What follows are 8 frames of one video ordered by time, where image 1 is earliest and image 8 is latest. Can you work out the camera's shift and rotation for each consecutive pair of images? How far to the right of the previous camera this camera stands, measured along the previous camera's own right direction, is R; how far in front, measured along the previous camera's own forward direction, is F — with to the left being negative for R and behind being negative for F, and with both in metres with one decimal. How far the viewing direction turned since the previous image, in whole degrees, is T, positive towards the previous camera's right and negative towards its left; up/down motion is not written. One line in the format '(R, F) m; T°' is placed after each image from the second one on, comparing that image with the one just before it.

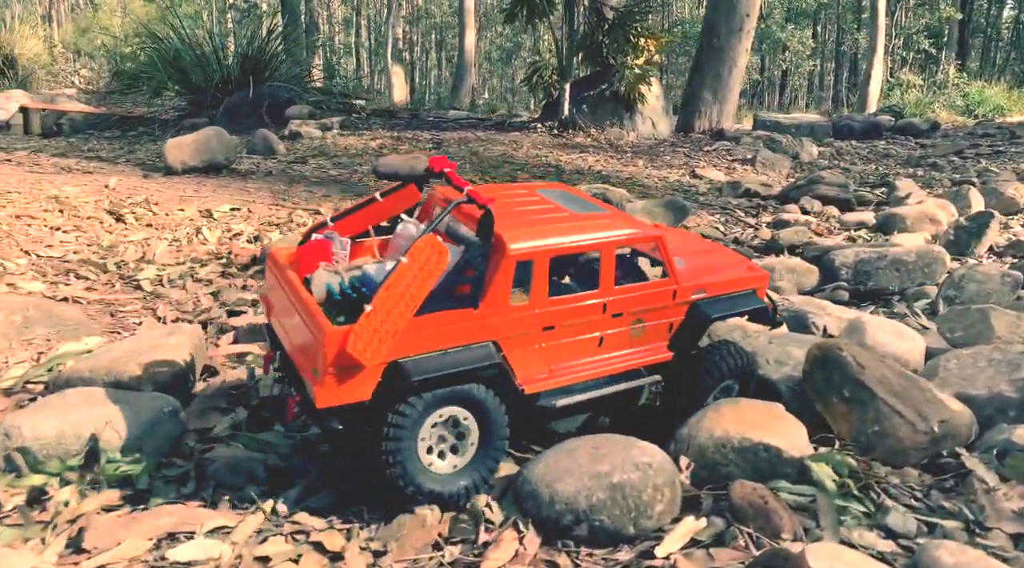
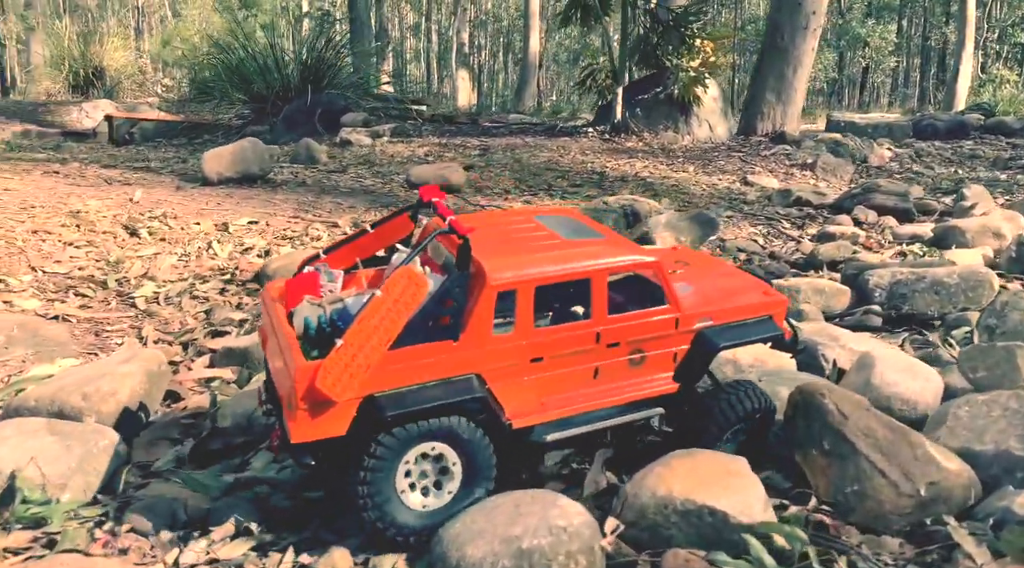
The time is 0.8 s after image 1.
(+0.7, +0.3) m; -5°
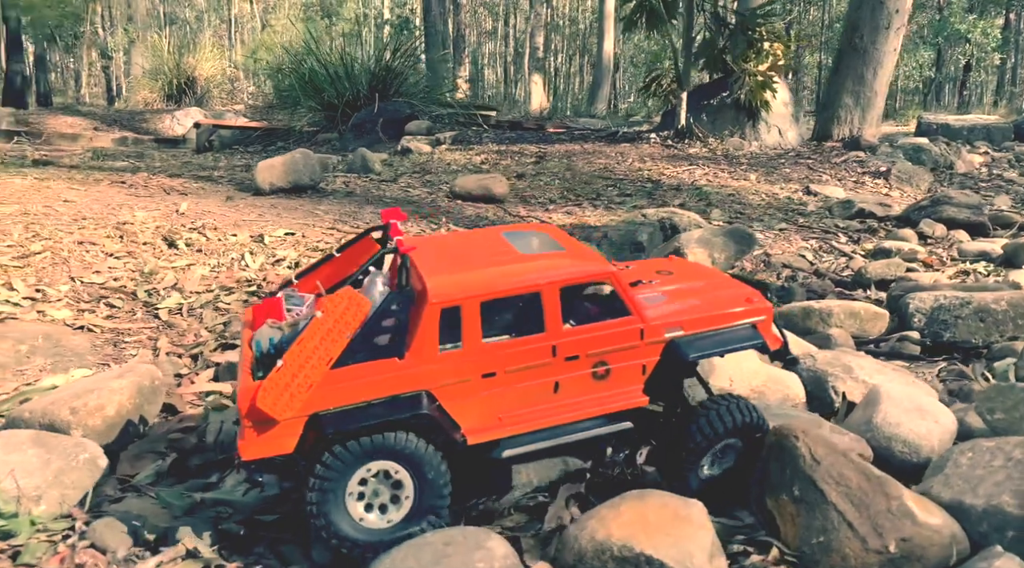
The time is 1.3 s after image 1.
(+0.6, +0.1) m; -6°
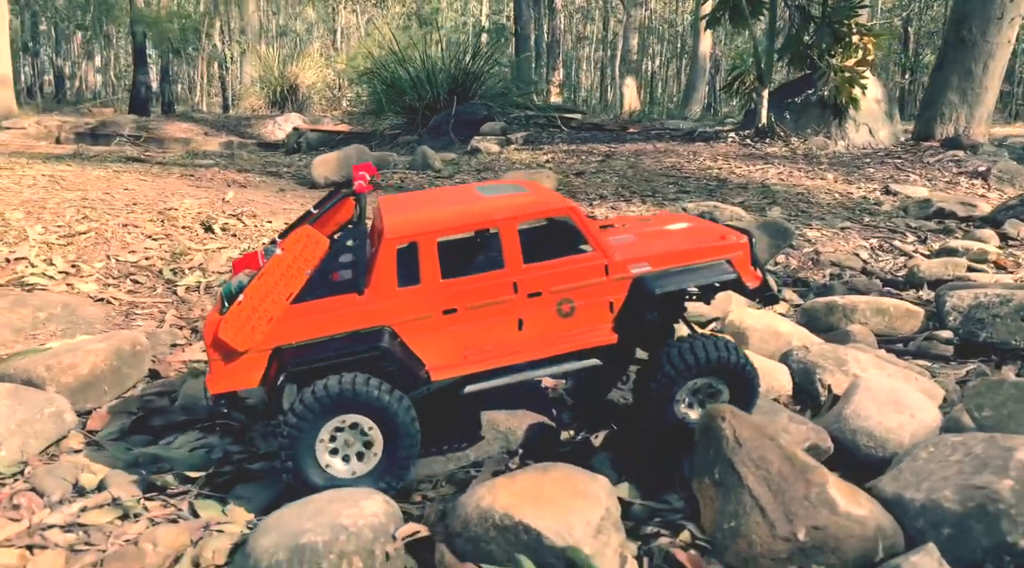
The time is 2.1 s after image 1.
(+1.0, +0.1) m; -8°
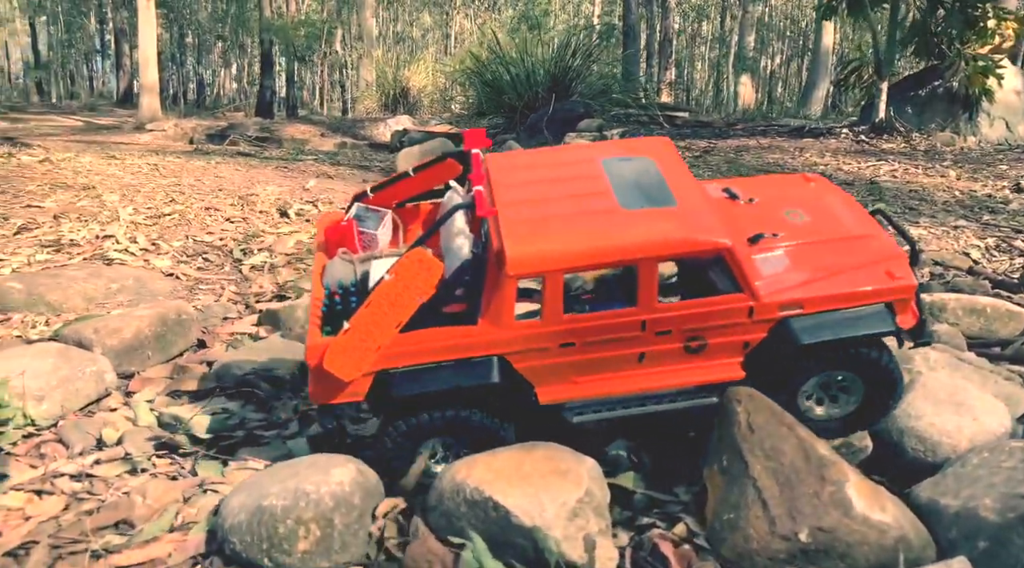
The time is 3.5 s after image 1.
(+0.5, +0.2) m; -8°
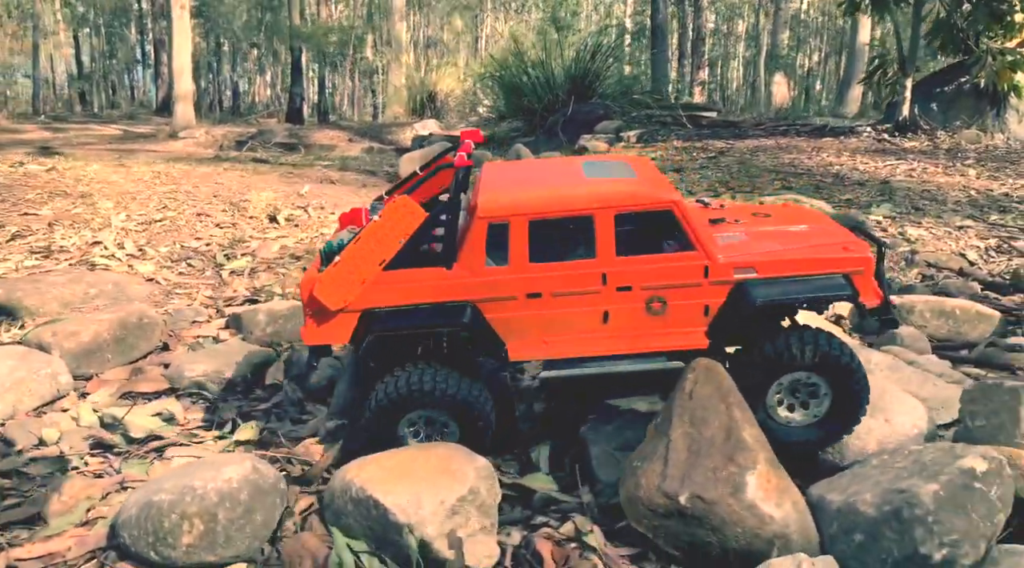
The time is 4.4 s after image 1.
(+0.6, 0.0) m; -3°
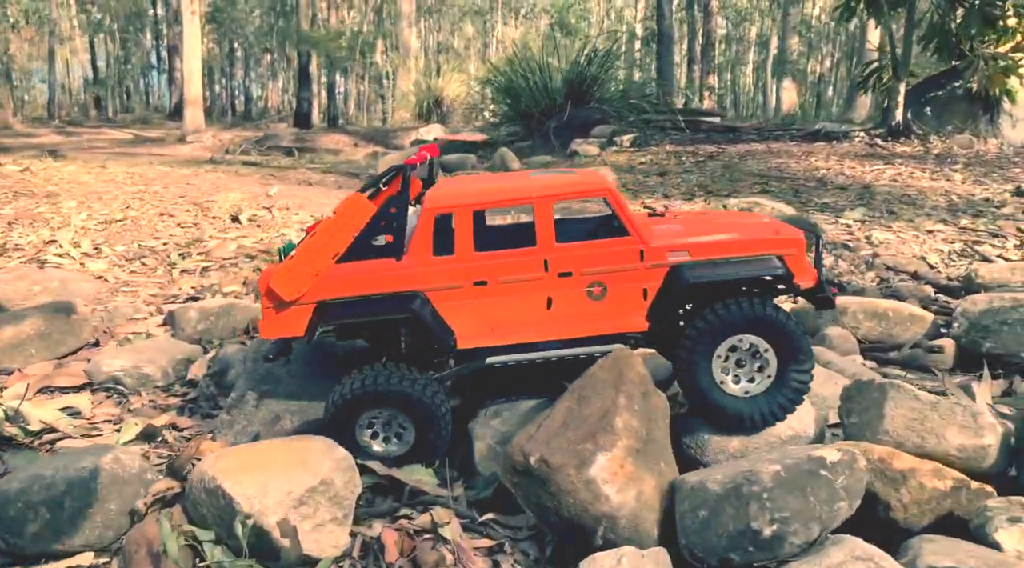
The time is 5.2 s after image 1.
(+0.7, 0.0) m; -1°
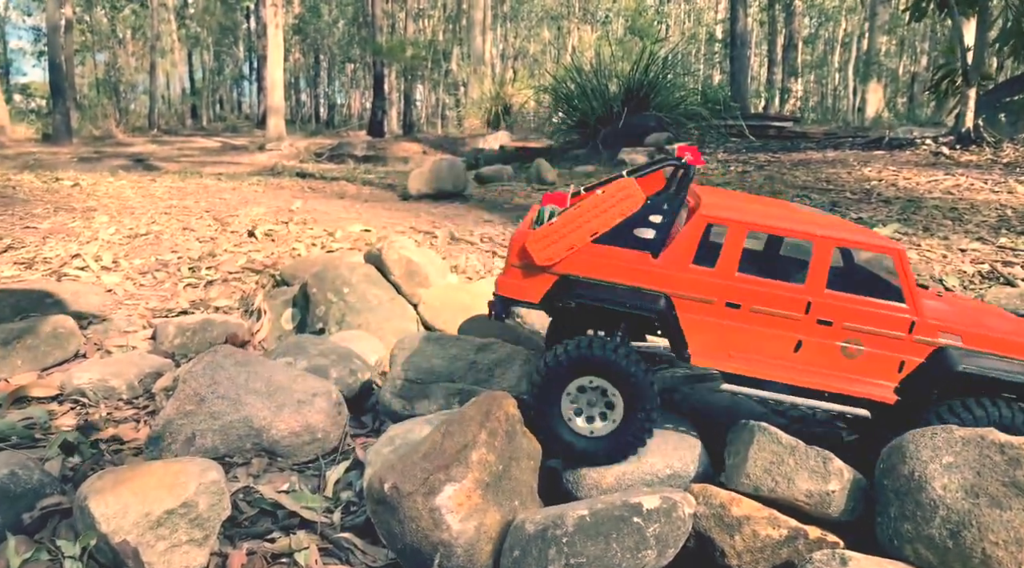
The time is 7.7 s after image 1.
(+1.0, 0.0) m; -6°
